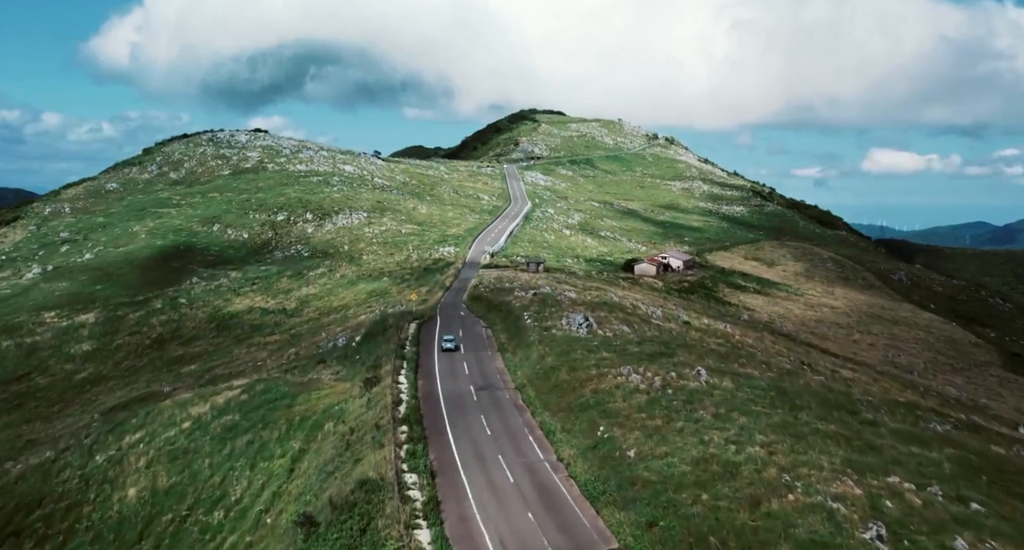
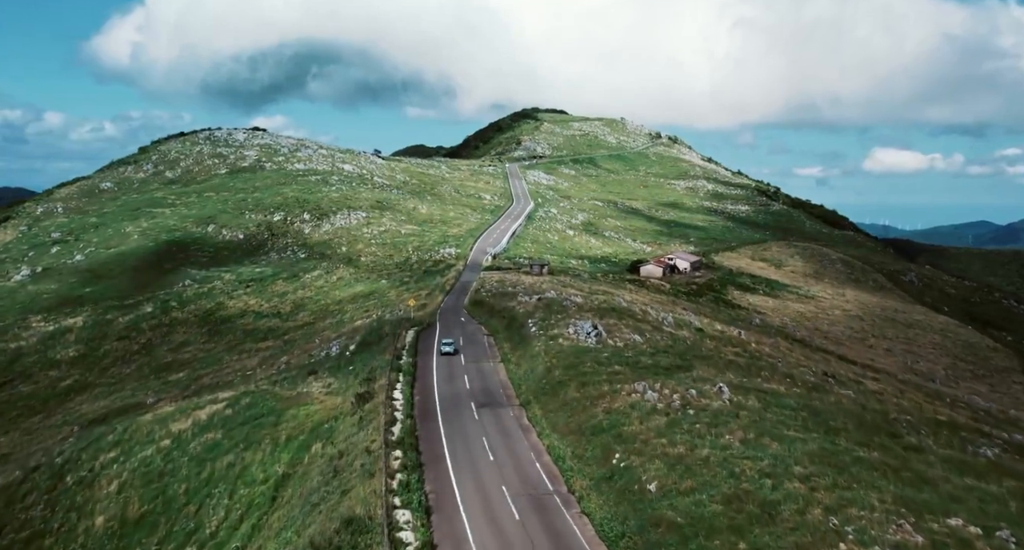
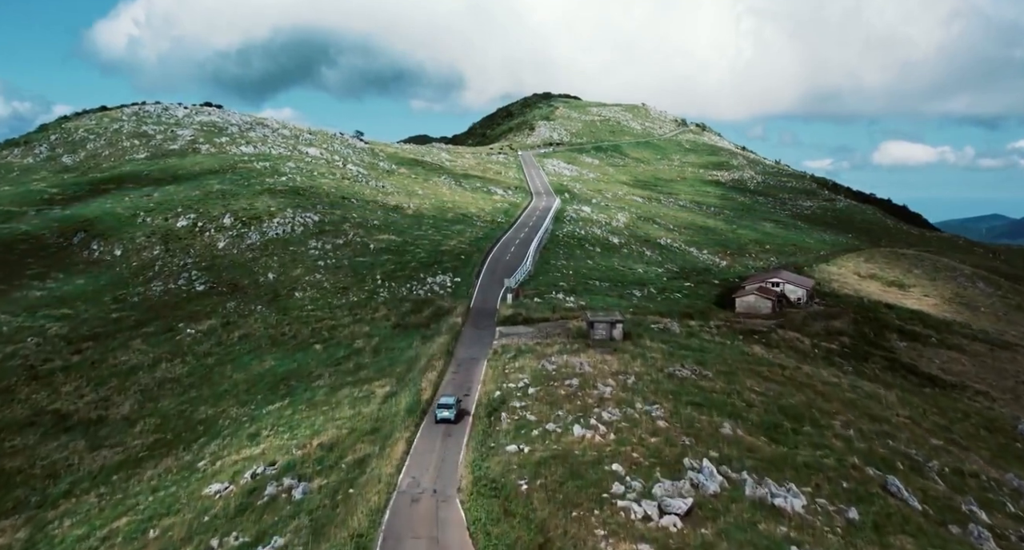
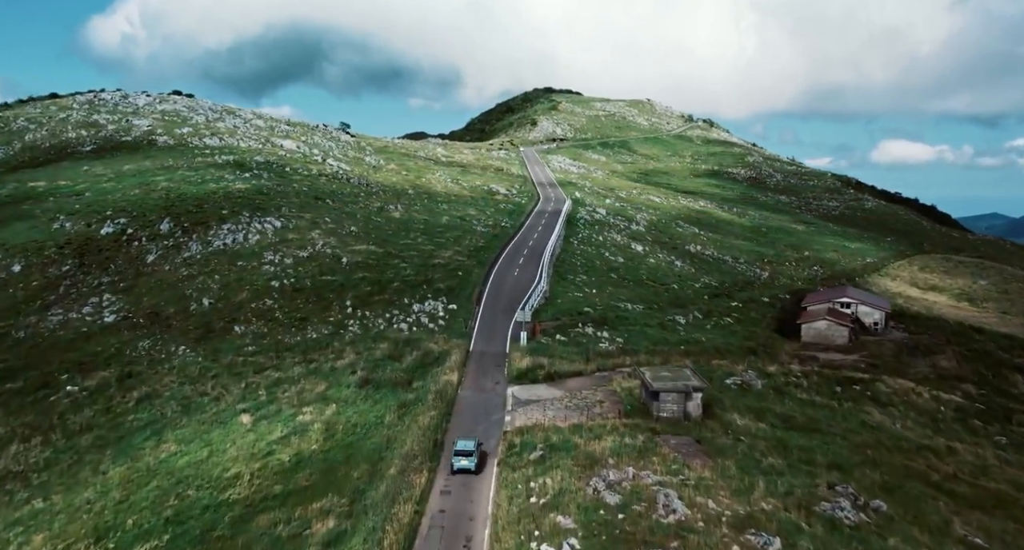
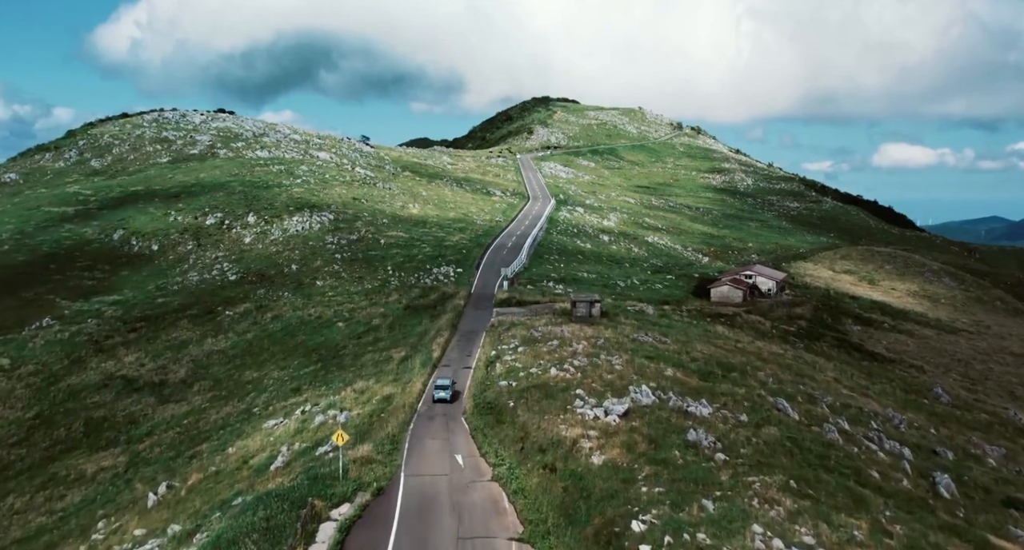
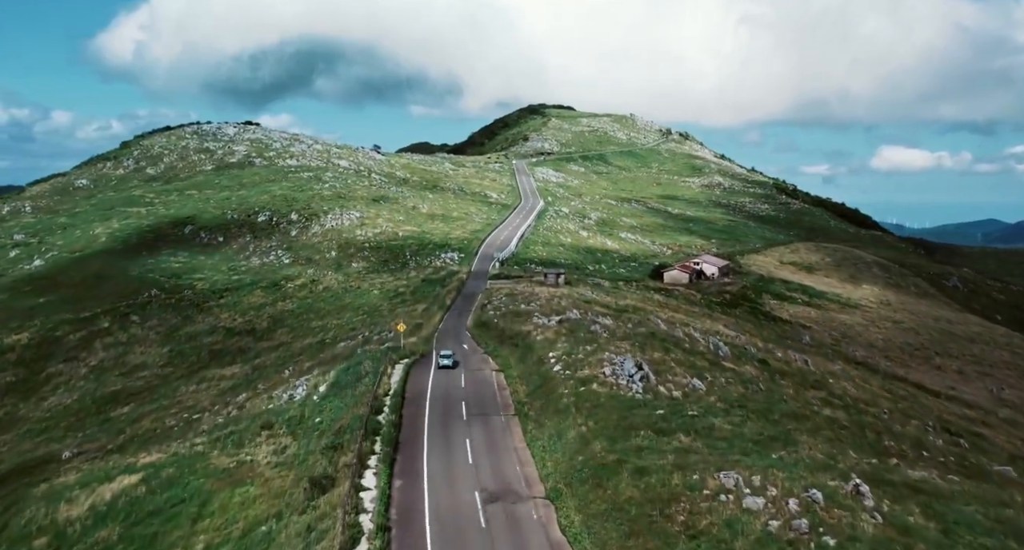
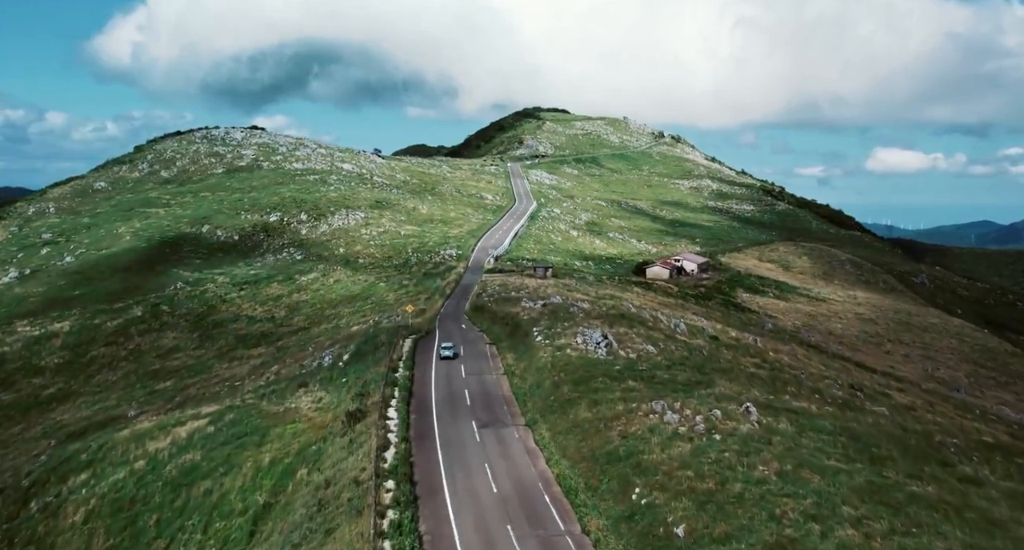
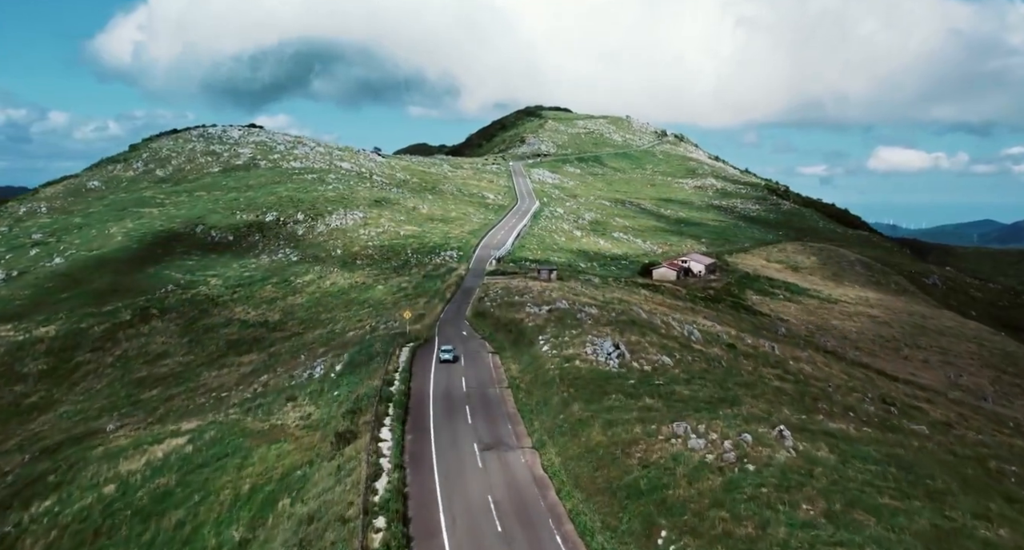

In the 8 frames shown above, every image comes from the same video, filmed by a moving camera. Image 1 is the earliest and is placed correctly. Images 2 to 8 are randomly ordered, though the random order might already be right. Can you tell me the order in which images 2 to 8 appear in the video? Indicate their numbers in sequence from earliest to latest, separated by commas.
2, 7, 8, 6, 5, 3, 4
